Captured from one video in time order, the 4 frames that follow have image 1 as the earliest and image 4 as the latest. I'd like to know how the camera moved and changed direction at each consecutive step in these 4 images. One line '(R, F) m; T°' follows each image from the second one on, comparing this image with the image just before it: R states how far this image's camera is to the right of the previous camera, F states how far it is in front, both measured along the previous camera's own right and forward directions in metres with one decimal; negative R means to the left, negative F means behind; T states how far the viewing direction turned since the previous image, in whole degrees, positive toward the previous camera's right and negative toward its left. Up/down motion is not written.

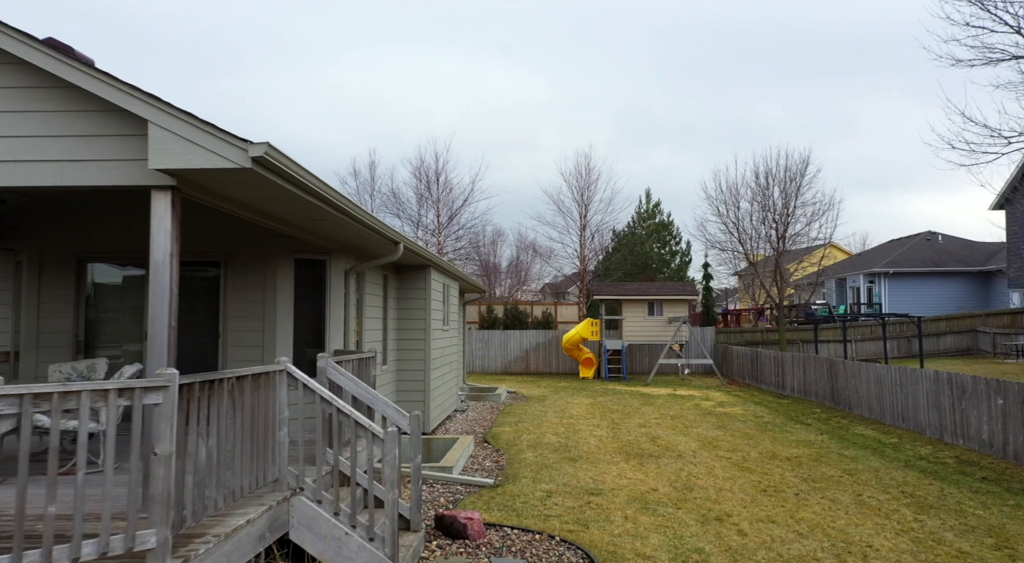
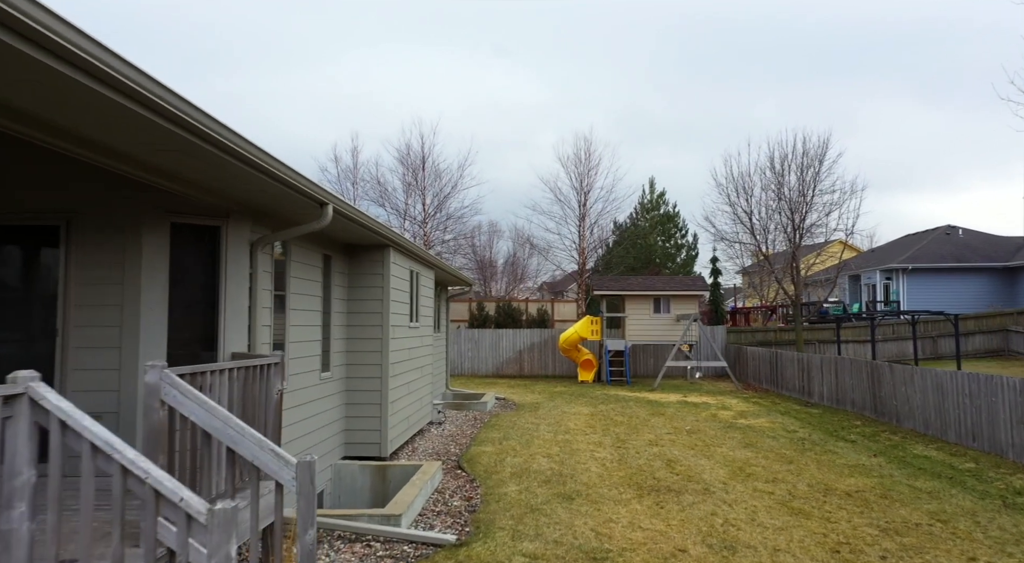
(+0.2, +1.8) m; 0°
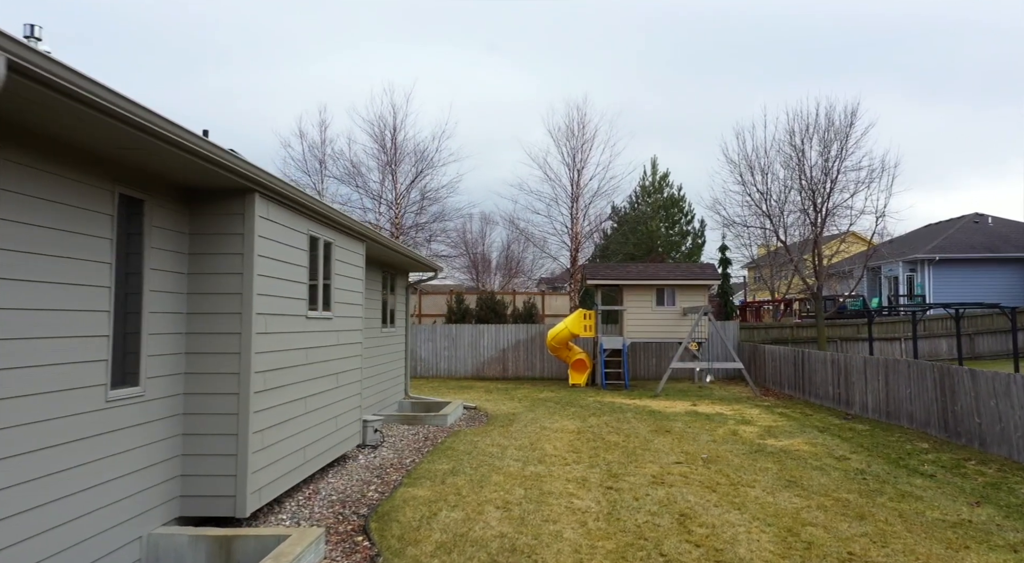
(+0.5, +2.4) m; 0°
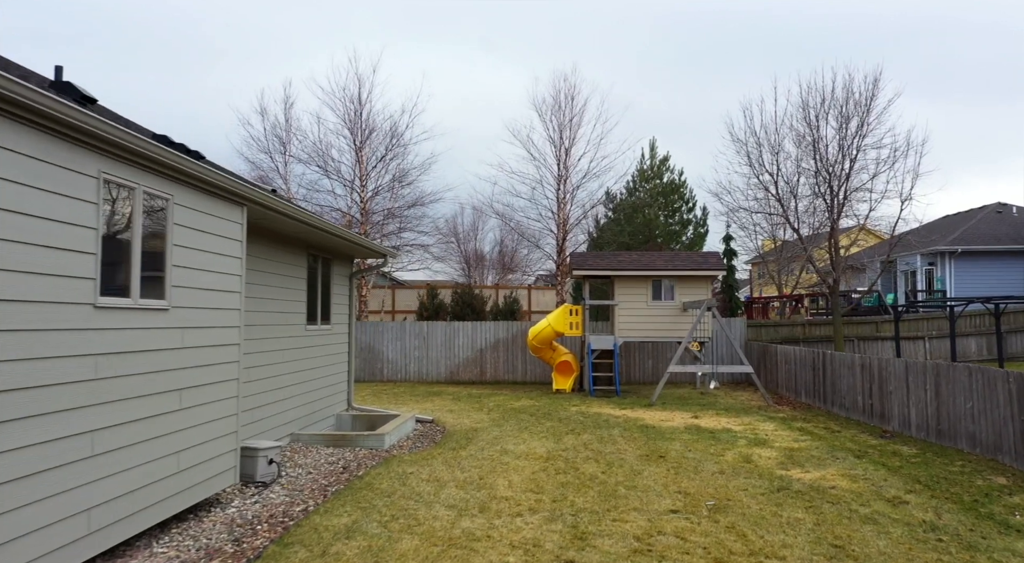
(+0.6, +2.0) m; 0°
